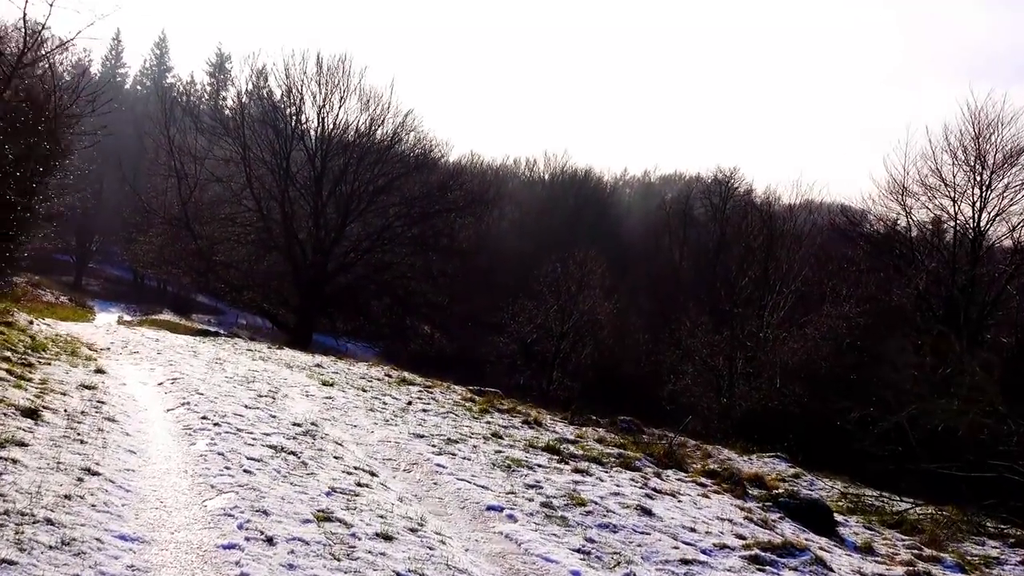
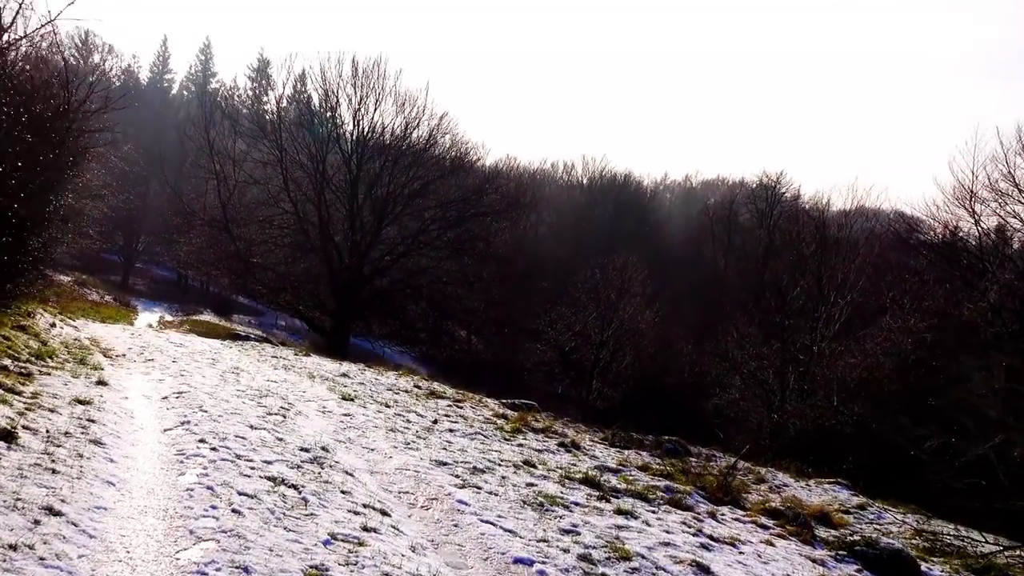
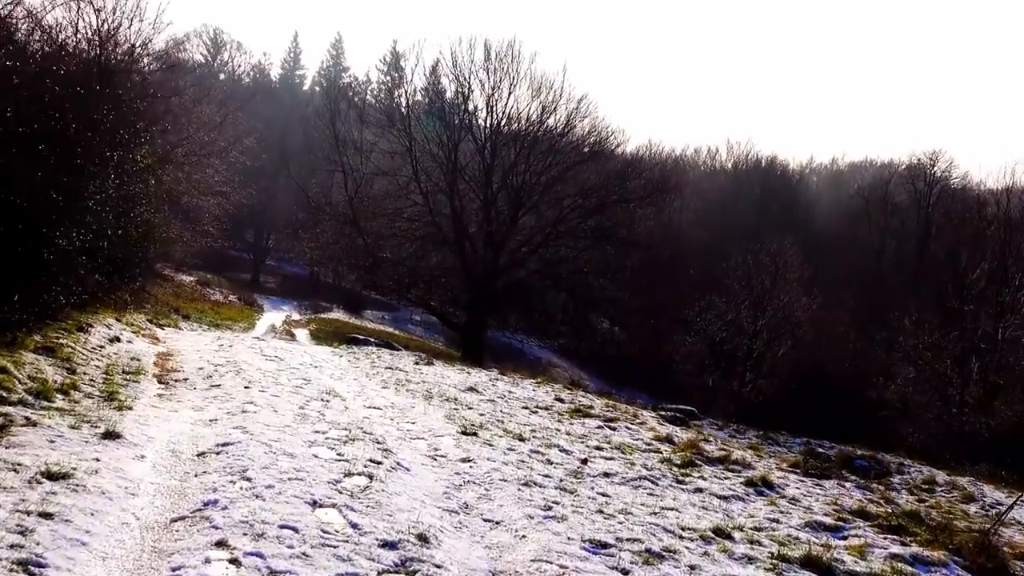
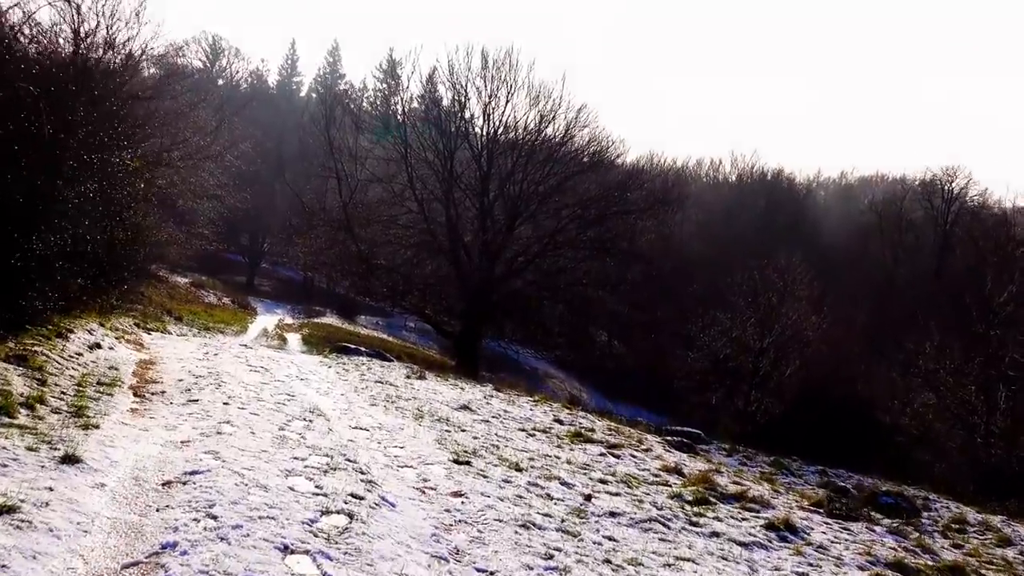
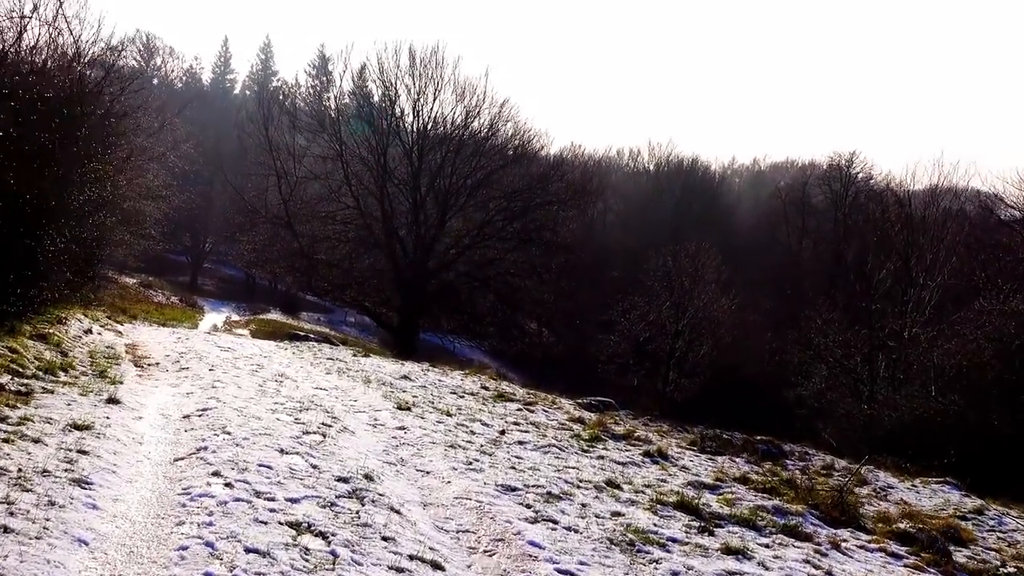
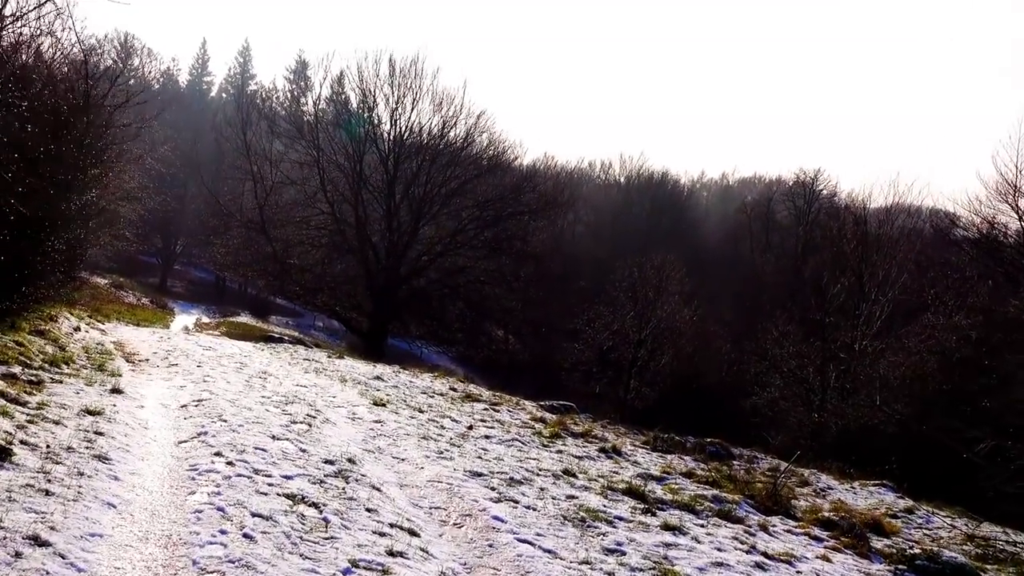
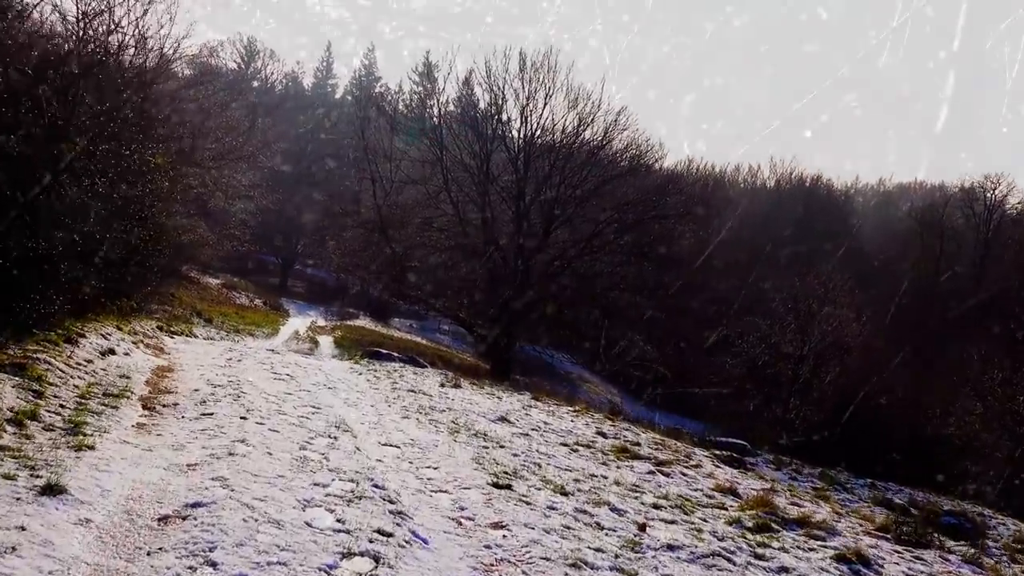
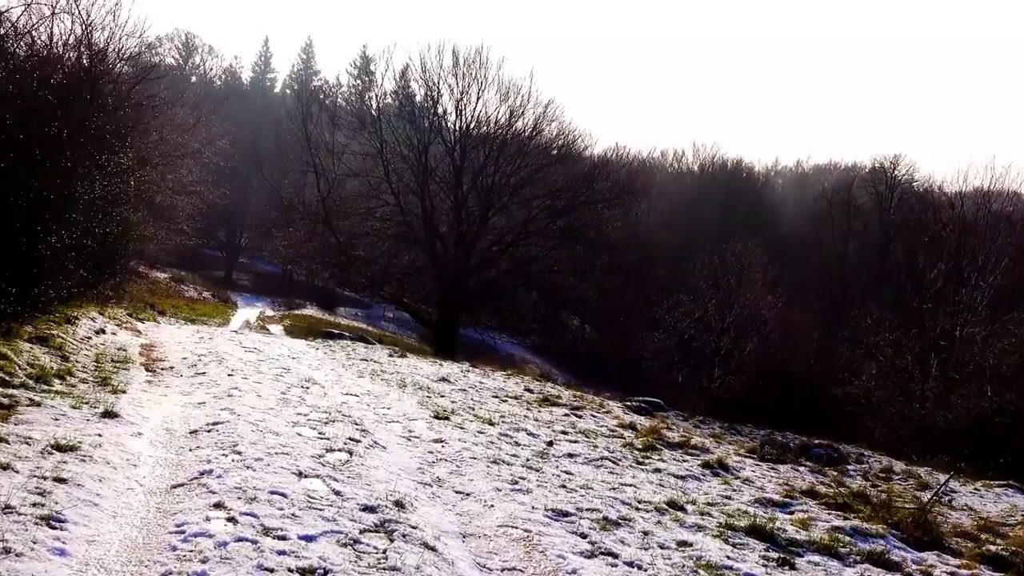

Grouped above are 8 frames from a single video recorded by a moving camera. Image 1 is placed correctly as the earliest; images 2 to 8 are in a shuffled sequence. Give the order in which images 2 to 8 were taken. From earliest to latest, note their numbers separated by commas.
2, 6, 5, 8, 3, 4, 7
